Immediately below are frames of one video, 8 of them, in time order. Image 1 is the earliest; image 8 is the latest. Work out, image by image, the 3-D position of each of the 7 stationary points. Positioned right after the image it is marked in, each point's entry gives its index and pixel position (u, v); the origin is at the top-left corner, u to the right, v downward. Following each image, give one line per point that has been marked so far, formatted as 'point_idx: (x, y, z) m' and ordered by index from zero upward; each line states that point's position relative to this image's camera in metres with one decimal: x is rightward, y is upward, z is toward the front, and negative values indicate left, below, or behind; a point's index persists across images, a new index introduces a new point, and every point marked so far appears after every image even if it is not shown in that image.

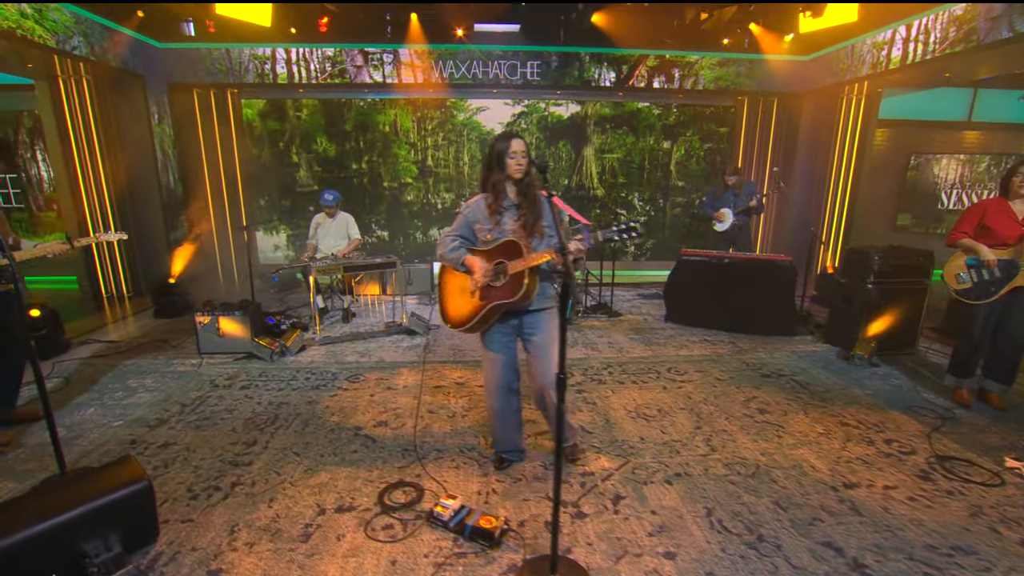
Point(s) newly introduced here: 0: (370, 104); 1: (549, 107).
0: (-1.5, +2.0, +7.0) m
1: (+0.4, +1.9, +6.9) m
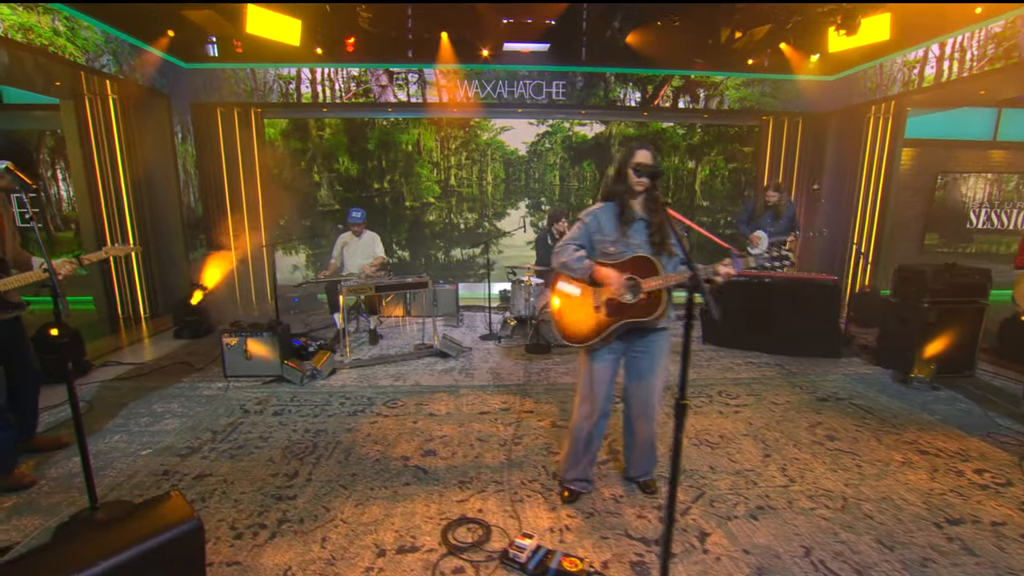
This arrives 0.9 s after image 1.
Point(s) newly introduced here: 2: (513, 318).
0: (-1.3, +1.8, +6.9) m
1: (+0.7, +1.7, +6.8) m
2: (0.0, -0.3, +5.9) m
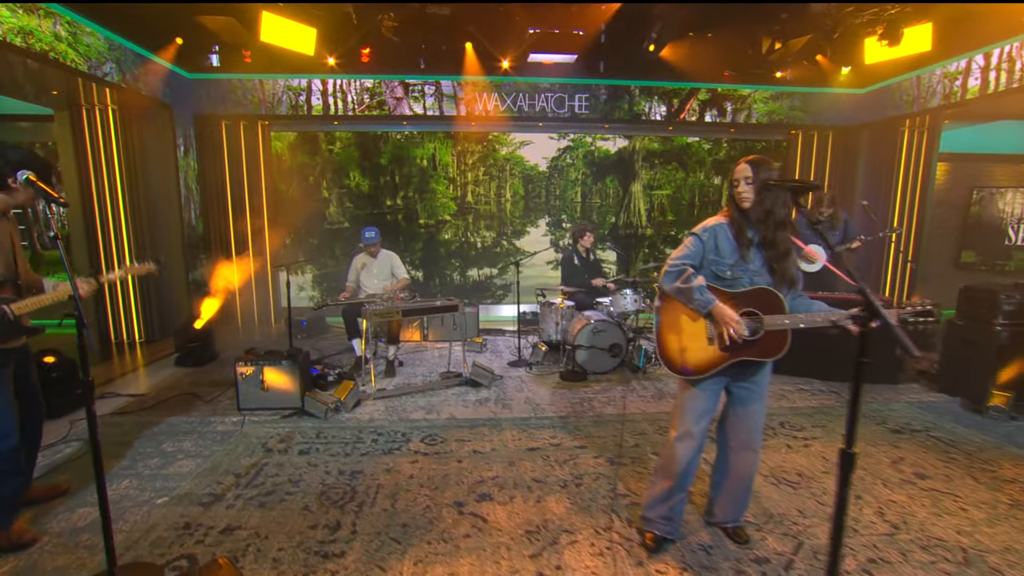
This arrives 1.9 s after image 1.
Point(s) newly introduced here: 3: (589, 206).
0: (-1.1, +1.6, +6.6) m
1: (+0.9, +1.5, +6.6) m
2: (+0.3, -0.5, +5.6) m
3: (+0.8, +0.8, +6.7) m
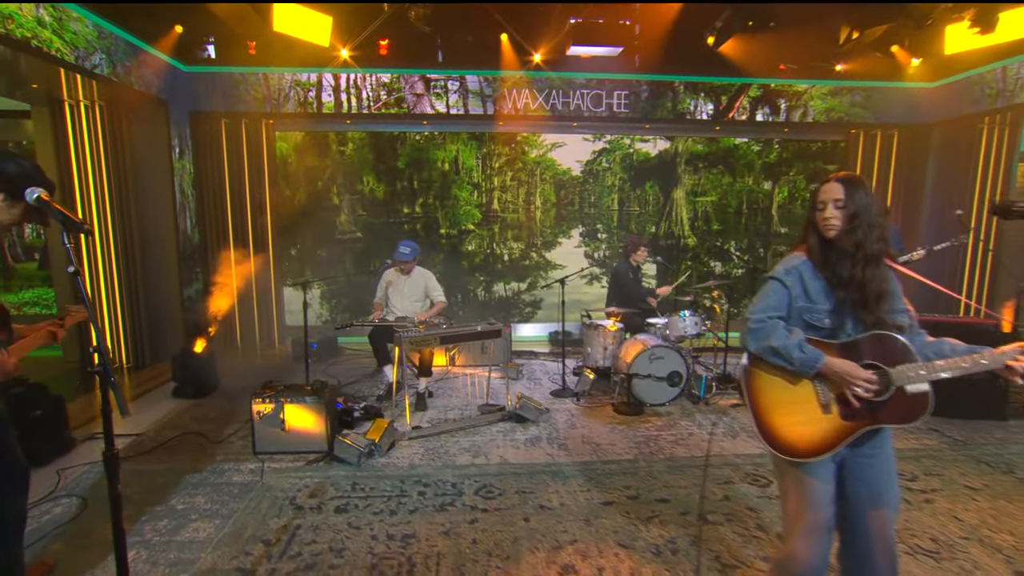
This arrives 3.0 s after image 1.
0: (-0.8, +1.4, +6.0) m
1: (+1.2, +1.4, +6.1) m
2: (+0.6, -0.6, +5.0) m
3: (+1.1, +0.7, +6.1) m
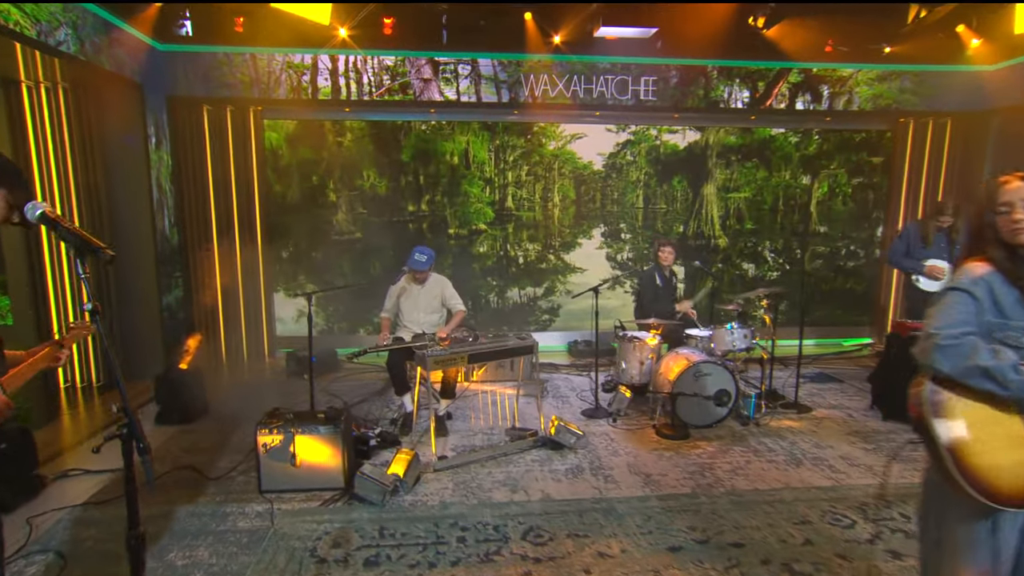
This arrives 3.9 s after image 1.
0: (-0.7, +1.4, +5.4) m
1: (+1.3, +1.3, +5.6) m
2: (+0.8, -0.7, +4.6) m
3: (+1.2, +0.7, +5.7) m
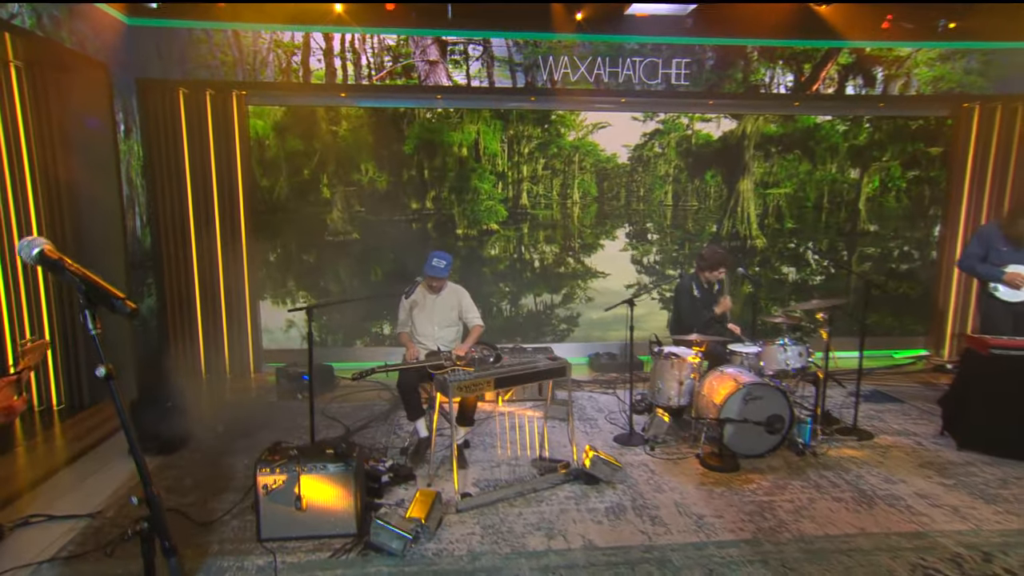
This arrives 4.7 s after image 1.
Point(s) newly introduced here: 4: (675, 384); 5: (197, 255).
0: (-0.5, +1.3, +4.9) m
1: (+1.4, +1.3, +5.1) m
2: (+1.0, -0.8, +4.1) m
3: (+1.3, +0.6, +5.2) m
4: (+1.0, -0.6, +4.0) m
5: (-2.3, +0.2, +4.7) m
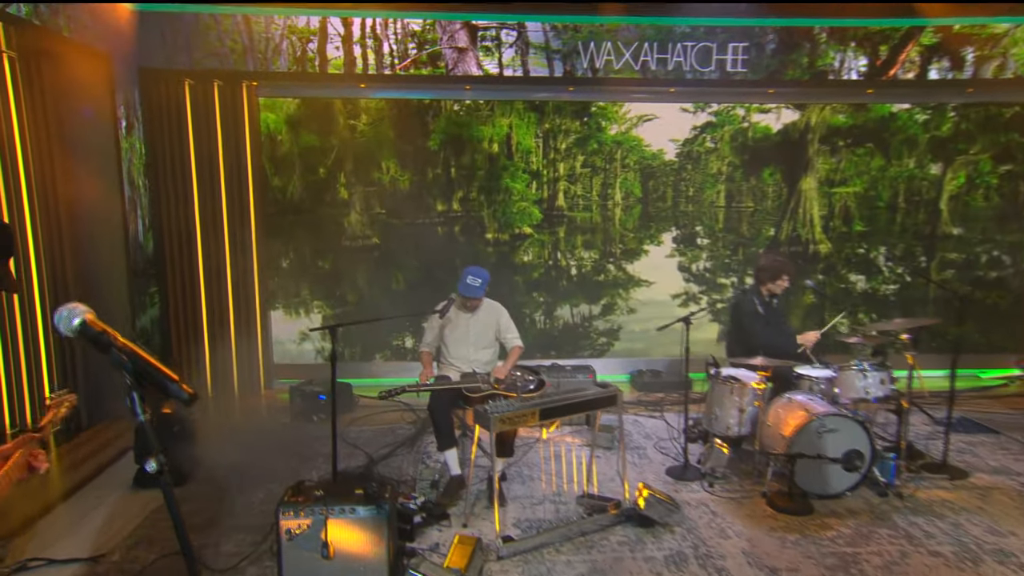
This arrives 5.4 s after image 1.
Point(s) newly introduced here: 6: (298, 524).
0: (-0.3, +1.2, +4.4) m
1: (+1.6, +1.2, +4.6) m
2: (+1.2, -0.8, +3.7) m
3: (+1.6, +0.6, +4.7) m
4: (+1.3, -0.7, +3.6) m
5: (-2.1, +0.1, +4.3) m
6: (-1.0, -1.1, +2.8) m
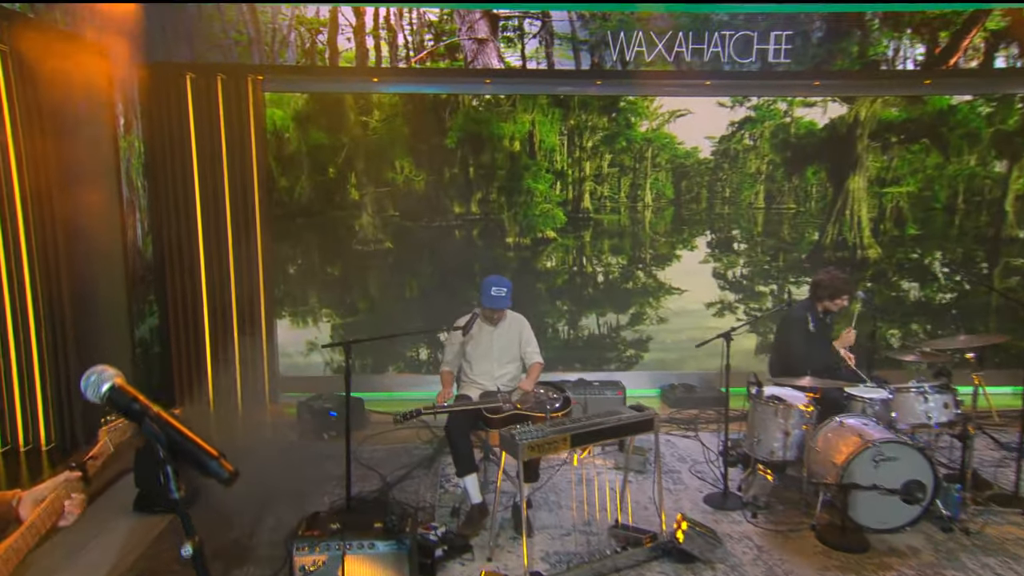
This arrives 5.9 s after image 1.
0: (-0.2, +1.2, +4.1) m
1: (+1.8, +1.2, +4.2) m
2: (+1.3, -0.9, +3.4) m
3: (+1.8, +0.5, +4.4) m
4: (+1.4, -0.7, +3.3) m
5: (-1.9, 0.0, +4.0) m
6: (-0.8, -1.2, +2.5) m
